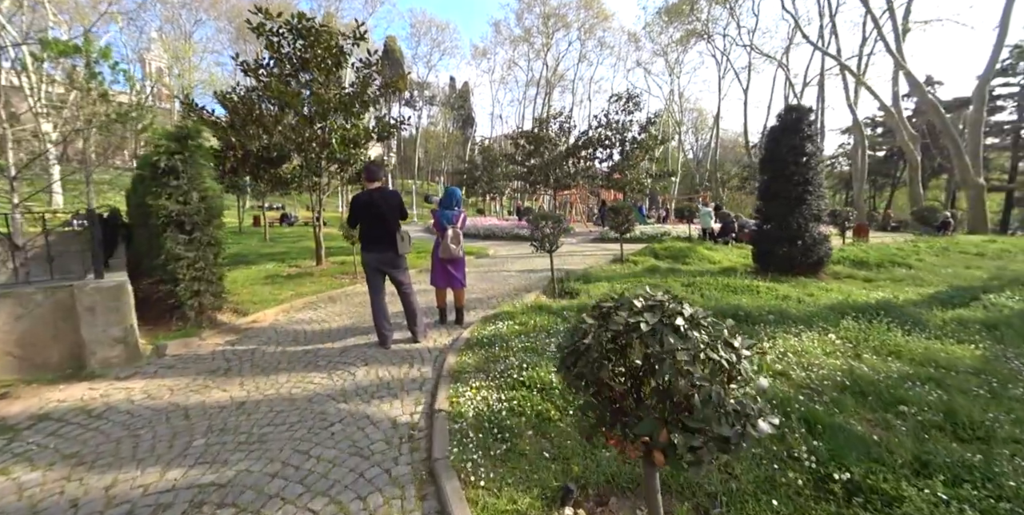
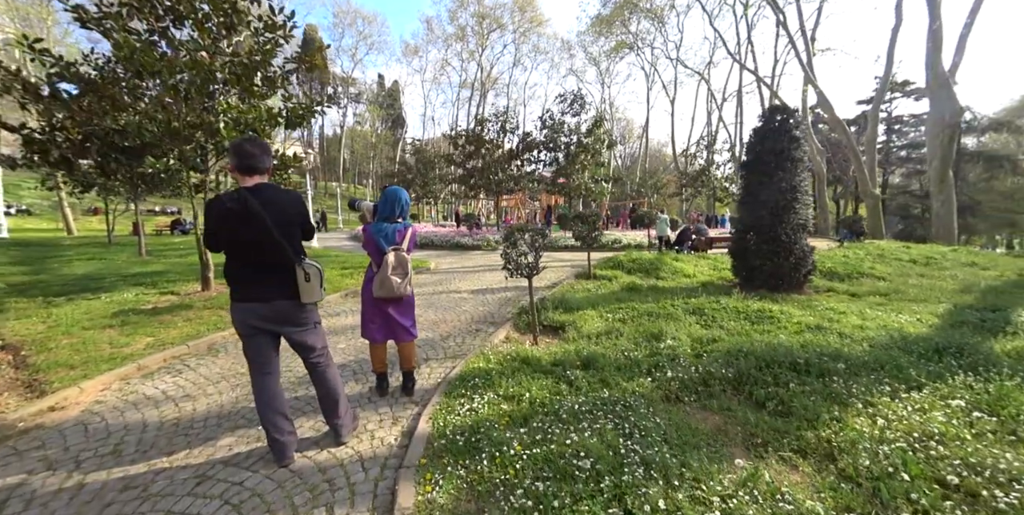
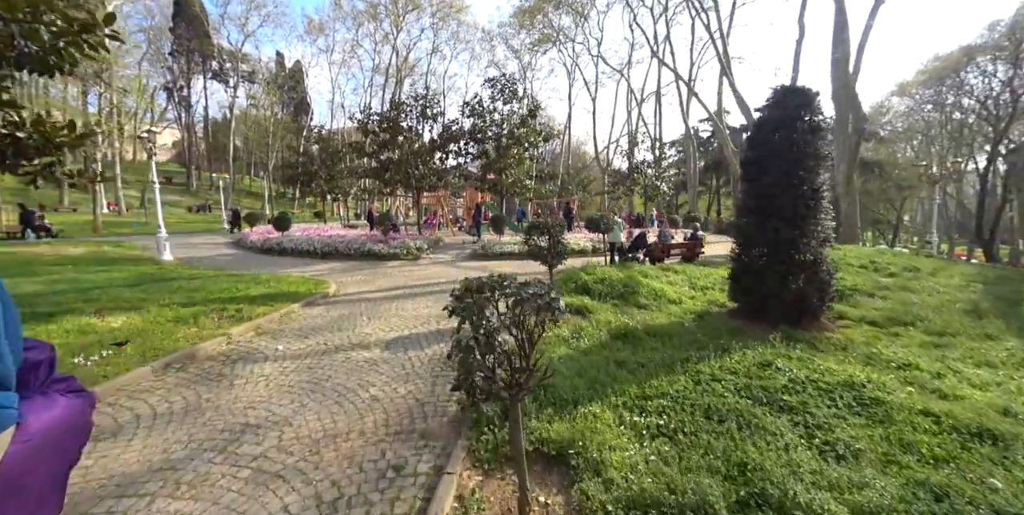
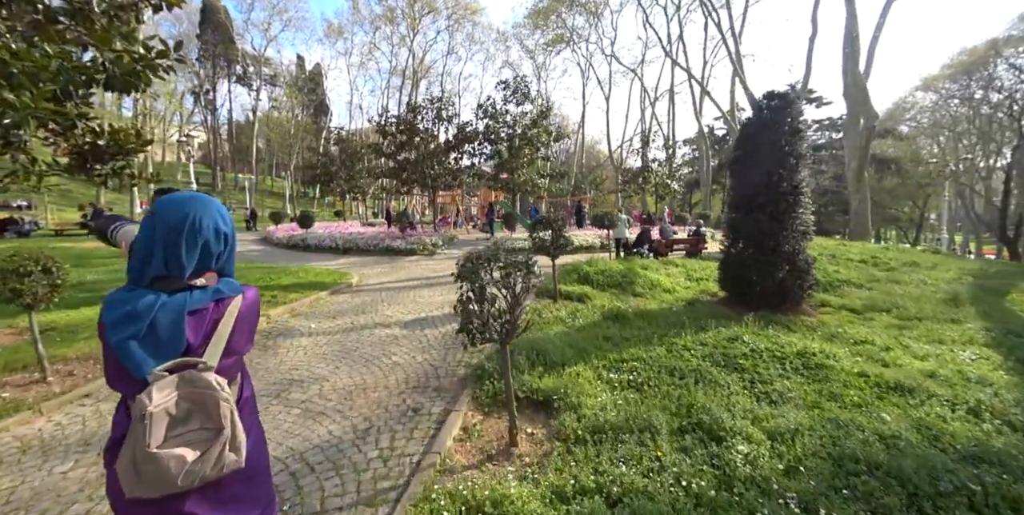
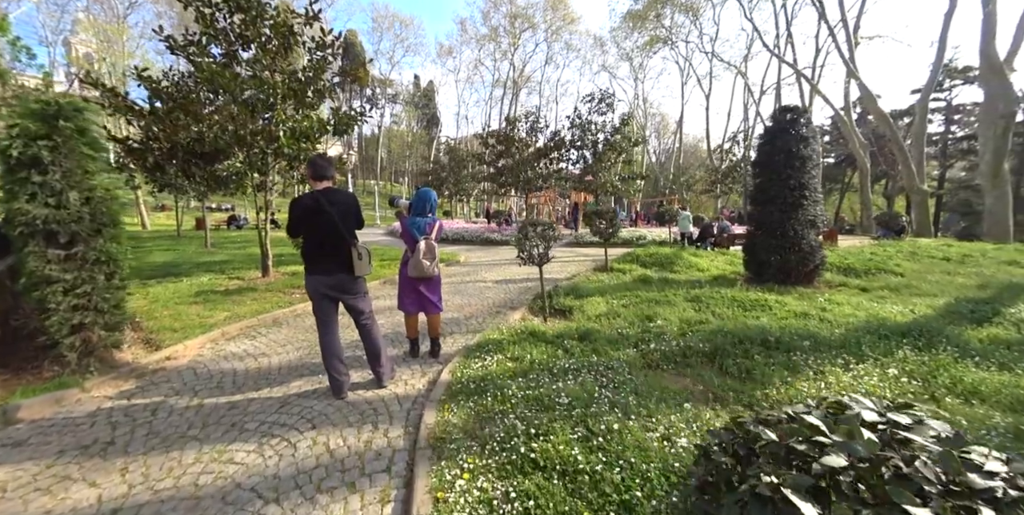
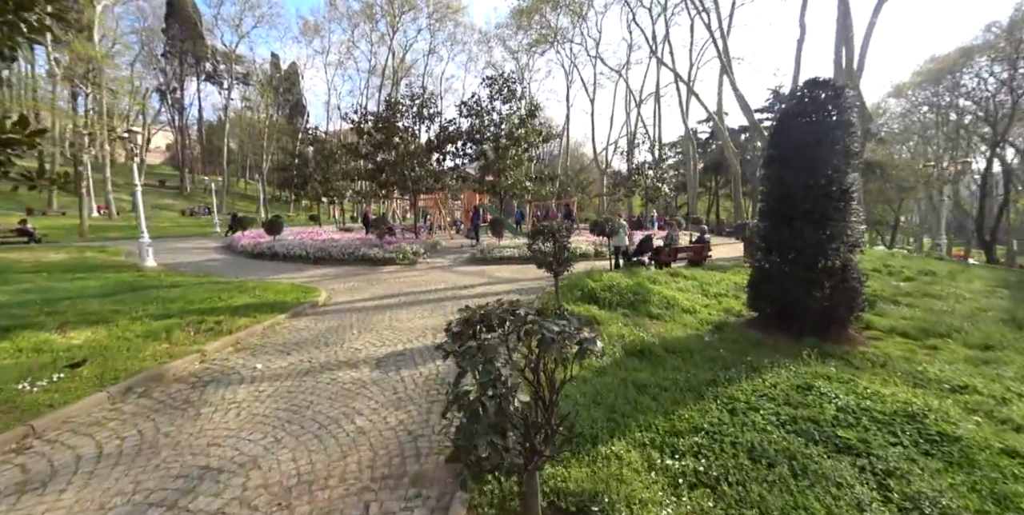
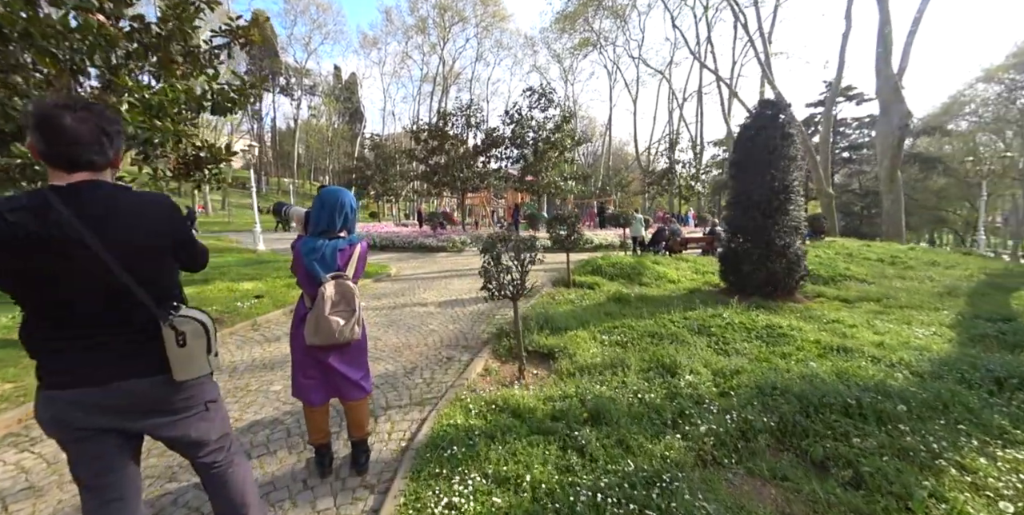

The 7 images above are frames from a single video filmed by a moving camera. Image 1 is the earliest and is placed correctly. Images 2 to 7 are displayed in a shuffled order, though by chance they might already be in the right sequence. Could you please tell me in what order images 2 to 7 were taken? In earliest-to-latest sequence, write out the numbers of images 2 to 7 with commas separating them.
5, 2, 7, 4, 3, 6
